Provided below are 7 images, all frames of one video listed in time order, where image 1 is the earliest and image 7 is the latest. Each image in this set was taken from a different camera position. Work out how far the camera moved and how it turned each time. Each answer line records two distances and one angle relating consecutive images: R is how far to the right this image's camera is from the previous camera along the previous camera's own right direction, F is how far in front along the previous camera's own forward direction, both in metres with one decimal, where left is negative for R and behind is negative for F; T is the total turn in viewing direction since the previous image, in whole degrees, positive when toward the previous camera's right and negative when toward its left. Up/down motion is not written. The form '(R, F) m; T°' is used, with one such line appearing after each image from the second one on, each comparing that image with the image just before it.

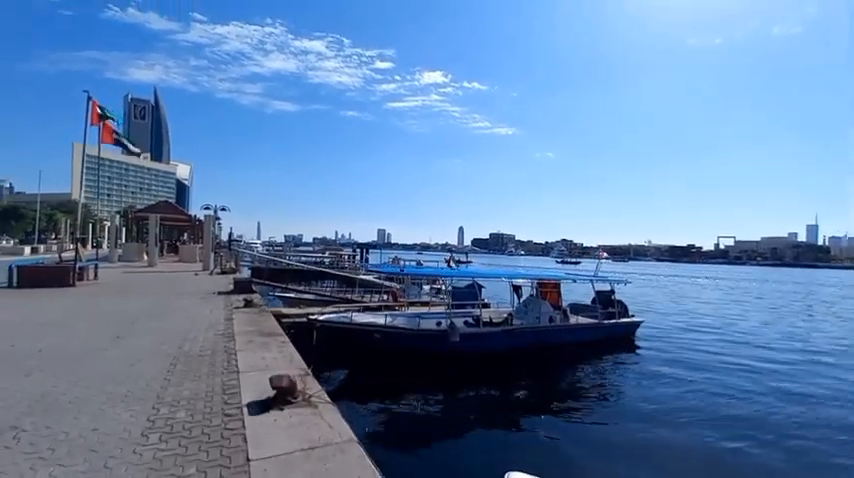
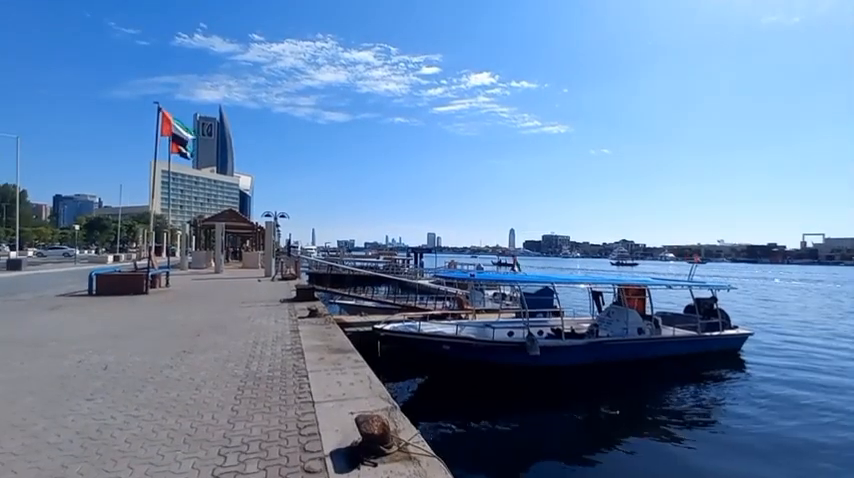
(-0.5, +1.0) m; -6°
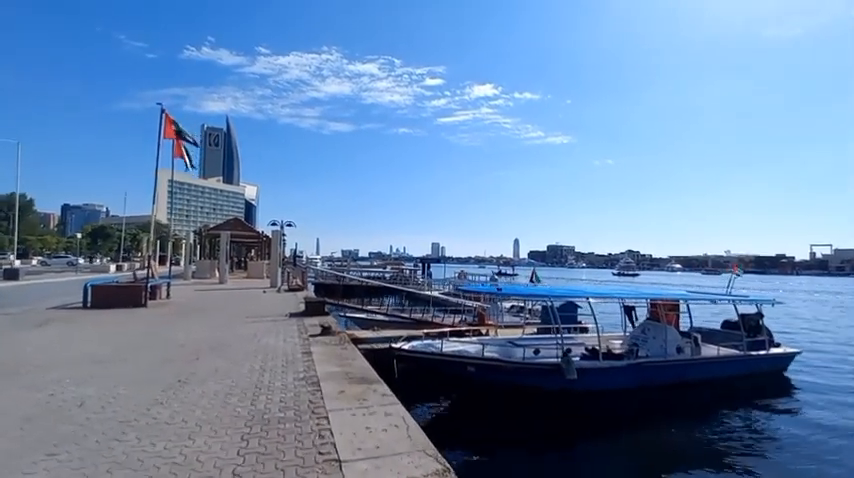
(-0.4, +1.2) m; 0°
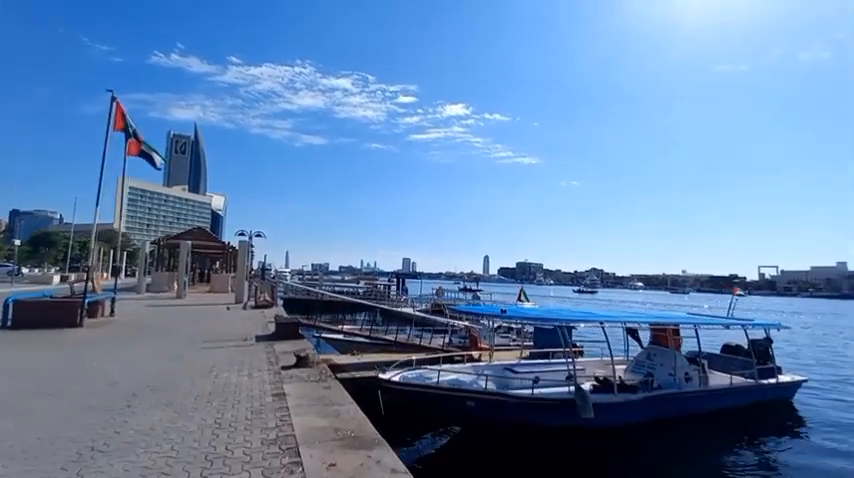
(-0.5, +1.8) m; +3°
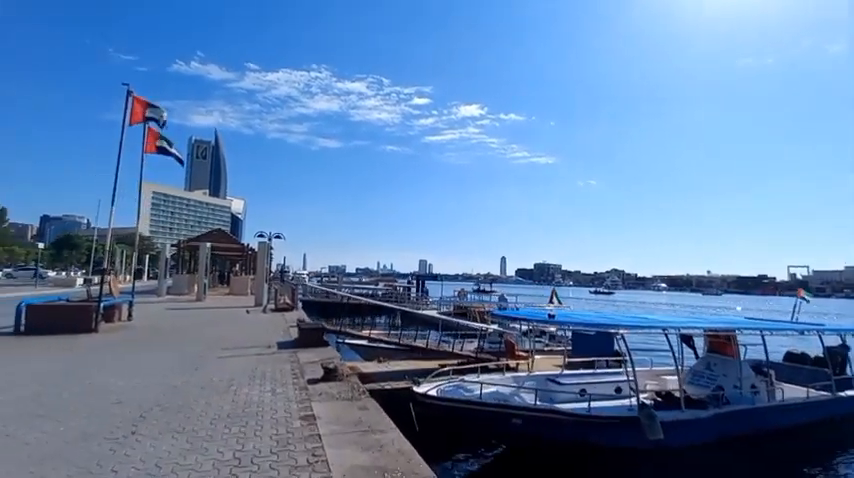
(-0.4, +1.1) m; -2°
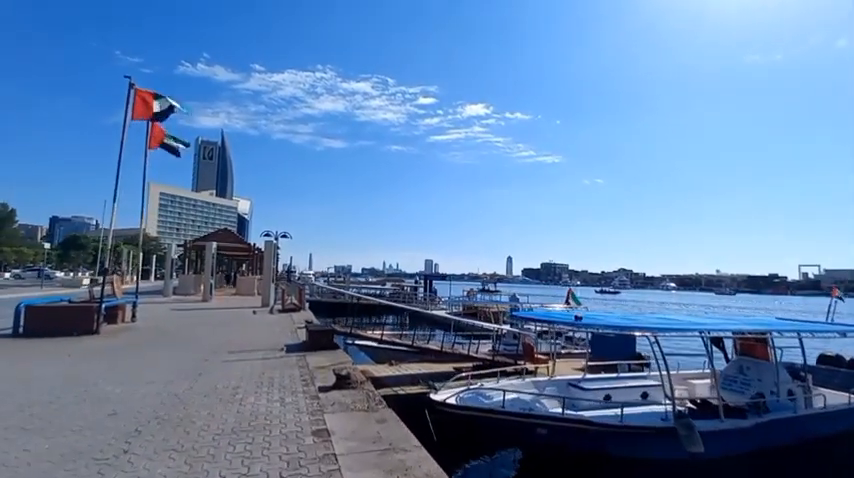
(-0.2, +0.6) m; -1°
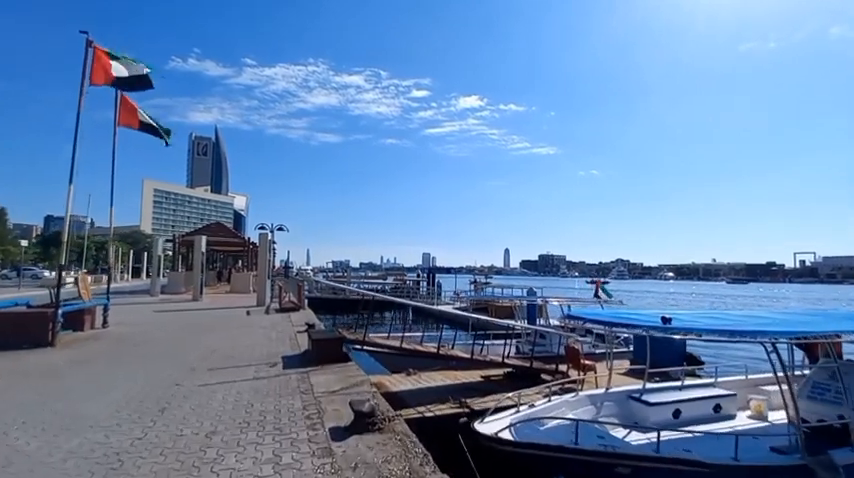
(-0.6, +2.2) m; 0°
